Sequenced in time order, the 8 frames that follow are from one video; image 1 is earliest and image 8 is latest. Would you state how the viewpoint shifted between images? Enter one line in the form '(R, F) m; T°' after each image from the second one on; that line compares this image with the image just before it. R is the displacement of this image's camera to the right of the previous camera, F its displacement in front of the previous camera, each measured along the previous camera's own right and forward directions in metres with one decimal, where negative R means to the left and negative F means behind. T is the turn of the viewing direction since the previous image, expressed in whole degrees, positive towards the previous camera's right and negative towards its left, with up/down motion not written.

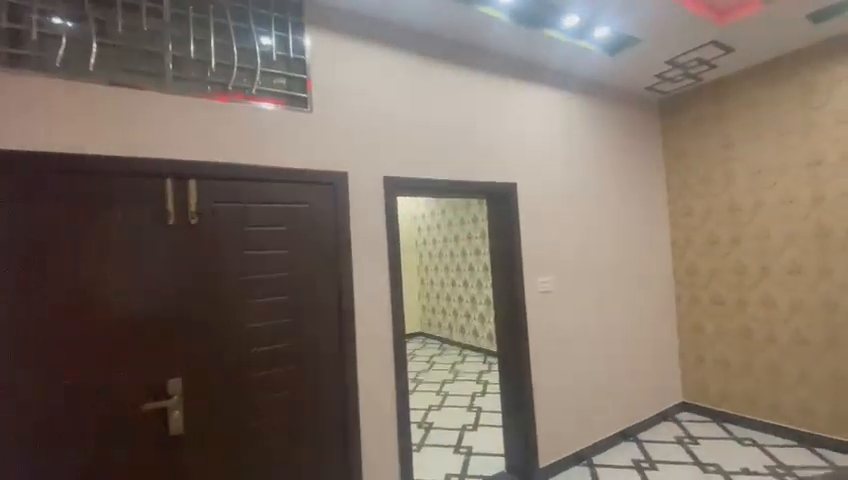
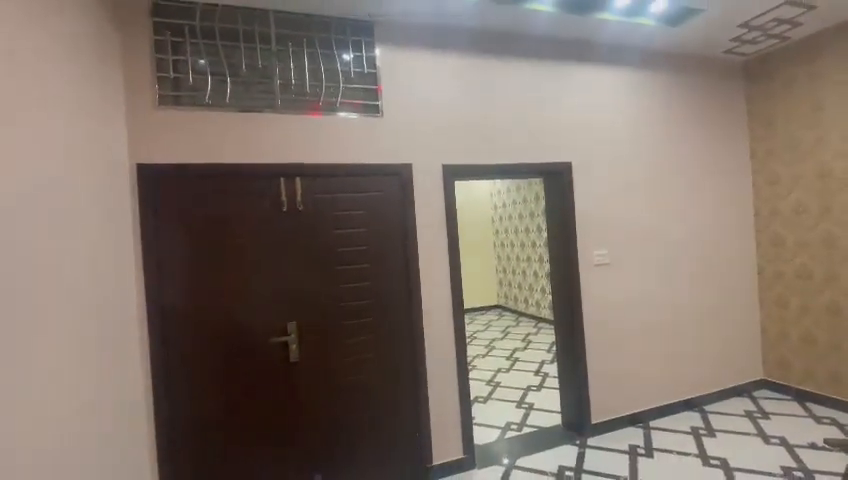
(+0.2, -0.4) m; -13°
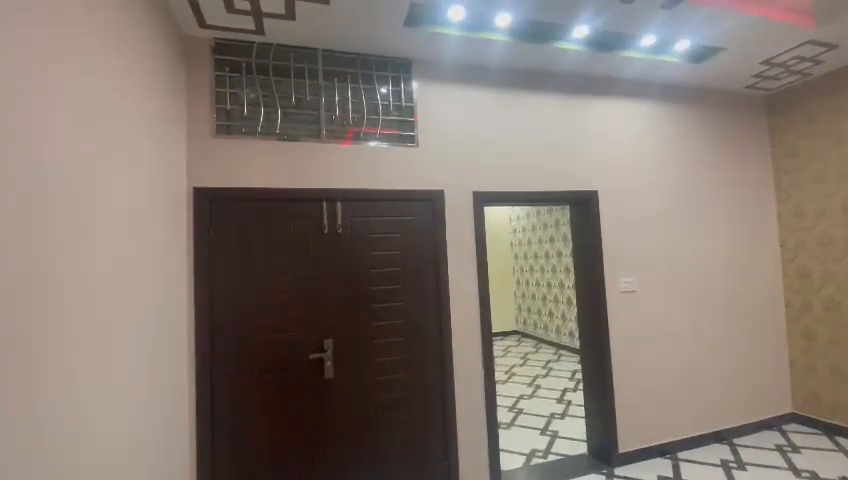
(-0.1, -0.1) m; -2°
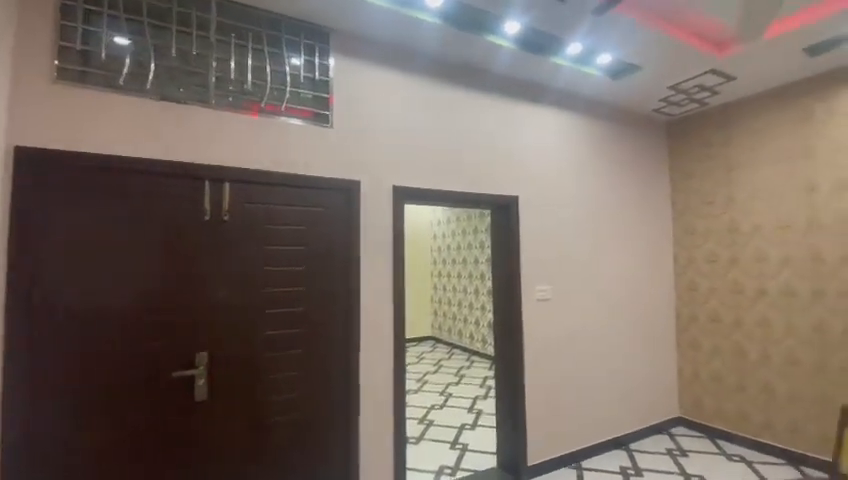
(+0.1, +0.3) m; +11°
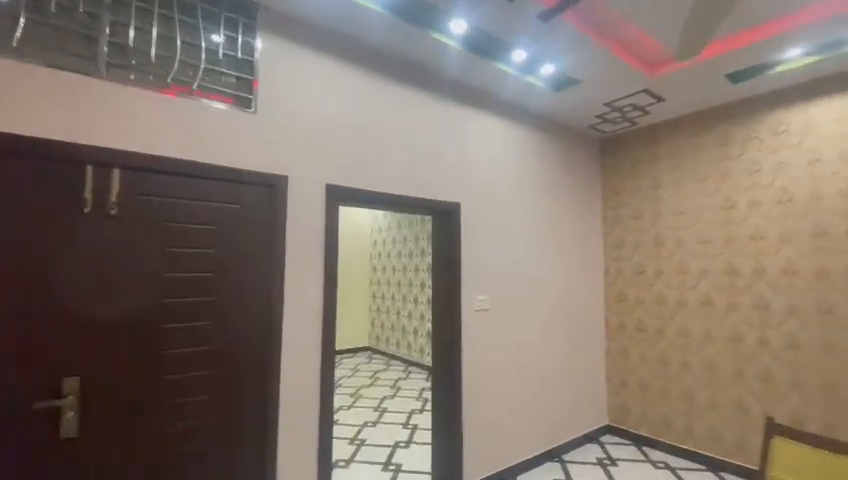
(0.0, +0.2) m; +9°
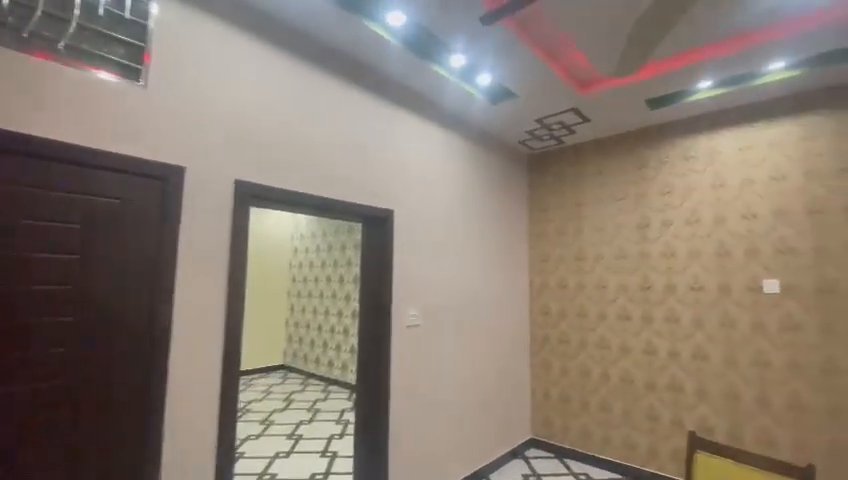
(0.0, +0.2) m; +11°
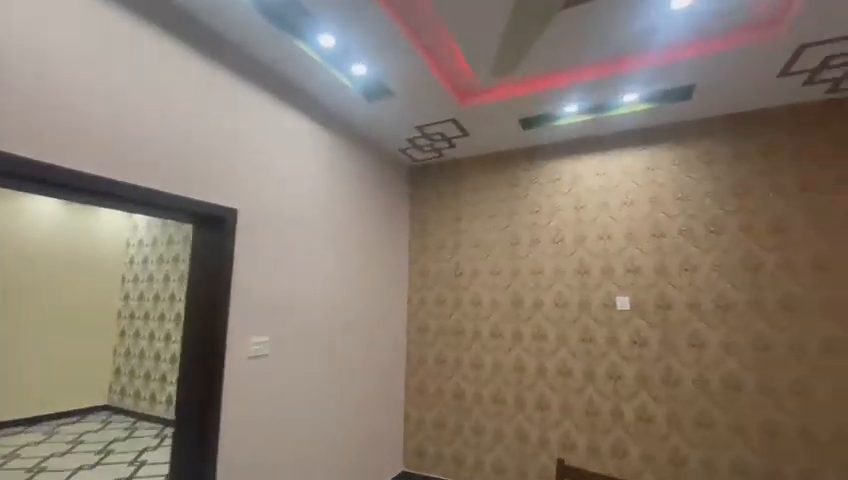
(+0.1, +0.3) m; +16°
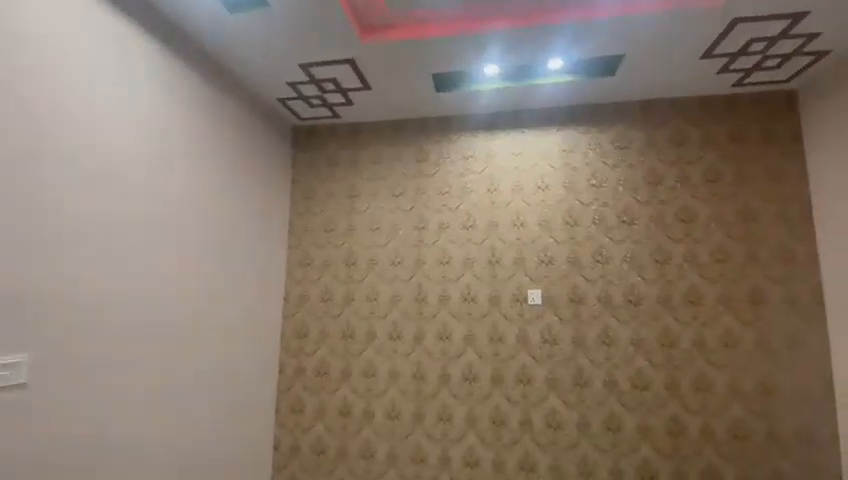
(+0.1, +0.6) m; +15°
